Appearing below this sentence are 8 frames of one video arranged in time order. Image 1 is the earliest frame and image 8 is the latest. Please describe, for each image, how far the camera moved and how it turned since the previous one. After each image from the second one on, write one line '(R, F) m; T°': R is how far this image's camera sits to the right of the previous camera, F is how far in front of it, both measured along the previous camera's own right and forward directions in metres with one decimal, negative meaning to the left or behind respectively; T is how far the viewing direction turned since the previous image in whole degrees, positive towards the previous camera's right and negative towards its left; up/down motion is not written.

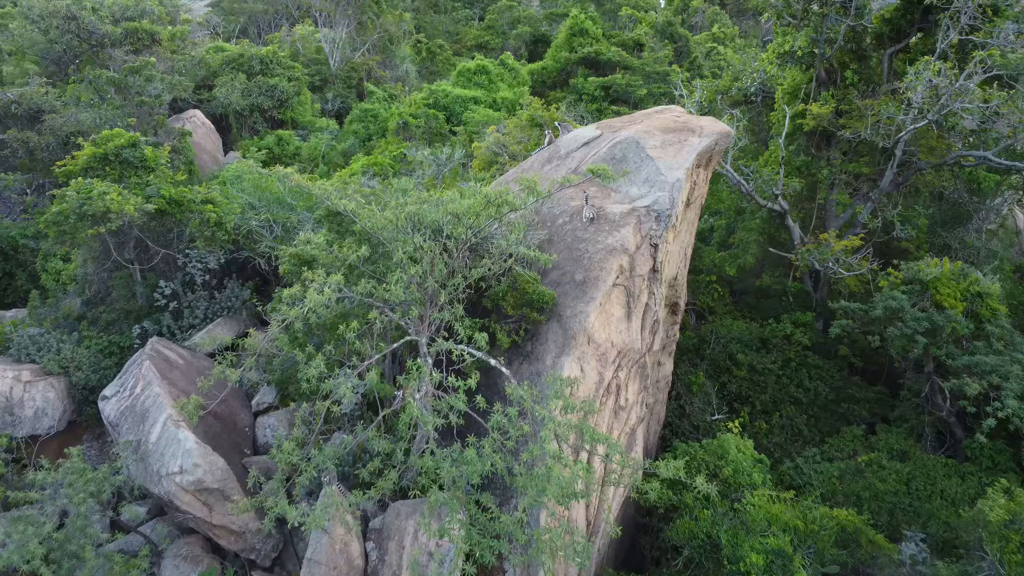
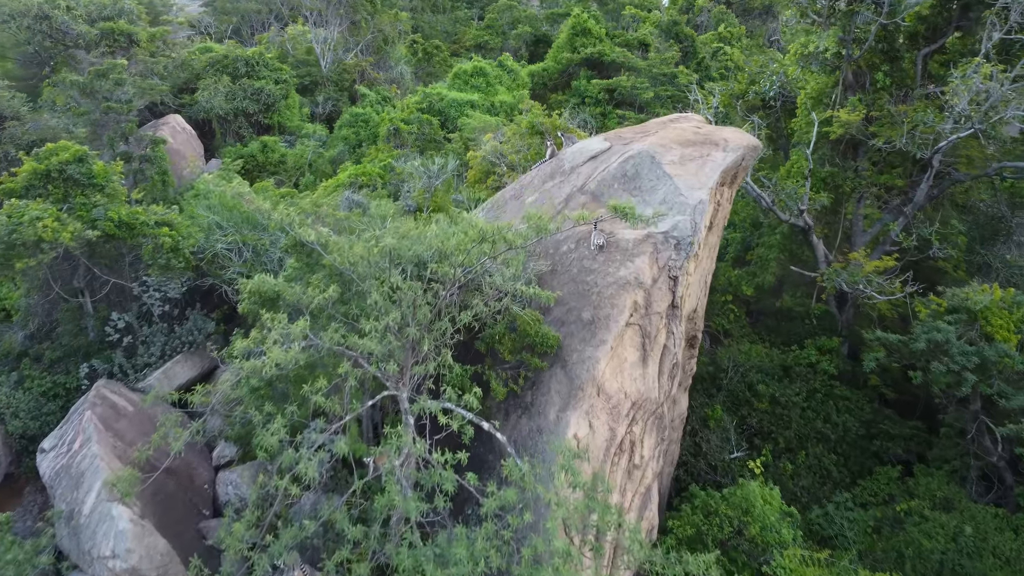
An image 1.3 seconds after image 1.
(0.0, +1.1) m; 0°
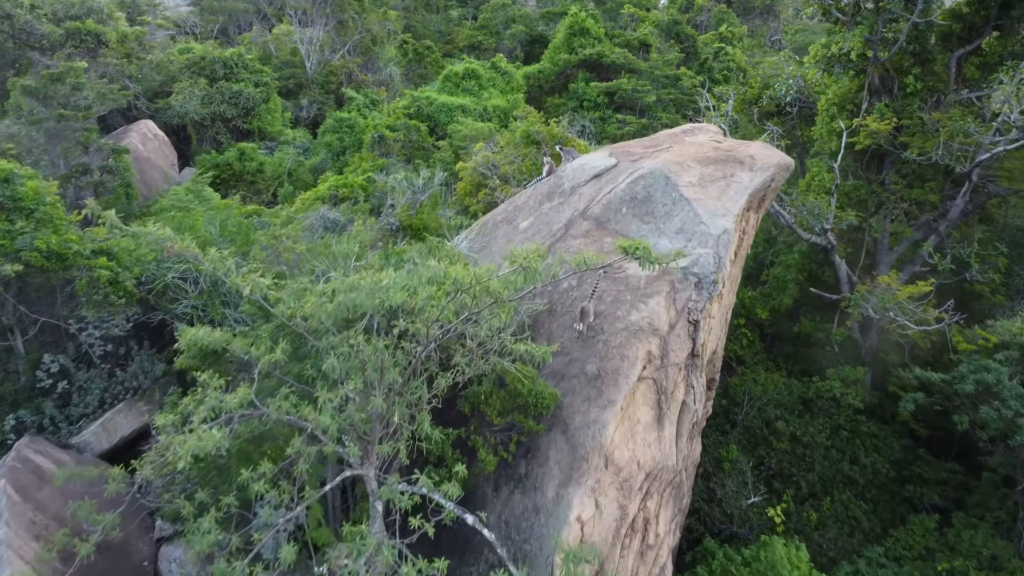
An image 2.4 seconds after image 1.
(0.0, +1.1) m; 0°
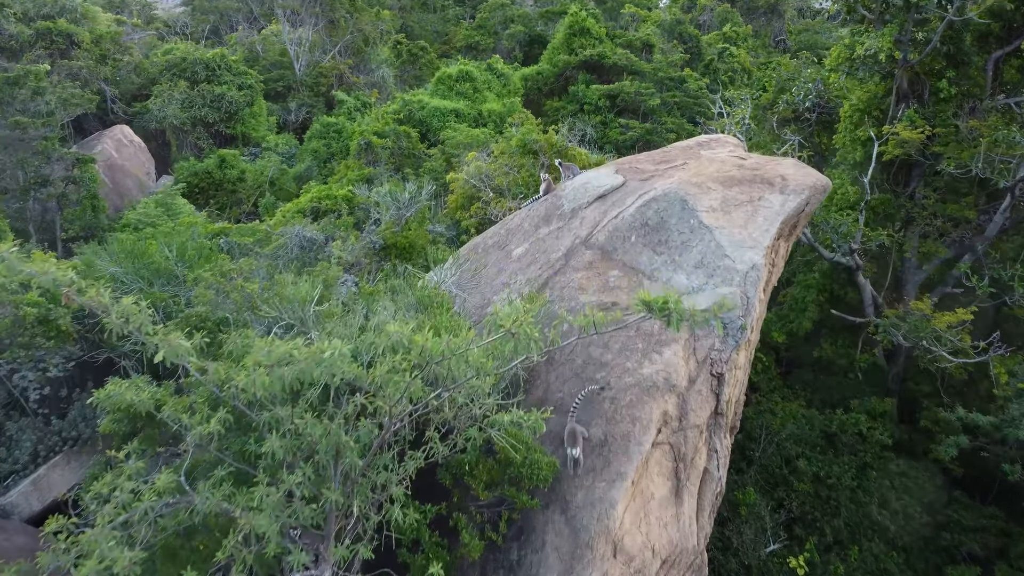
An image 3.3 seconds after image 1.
(+0.1, +1.0) m; 0°
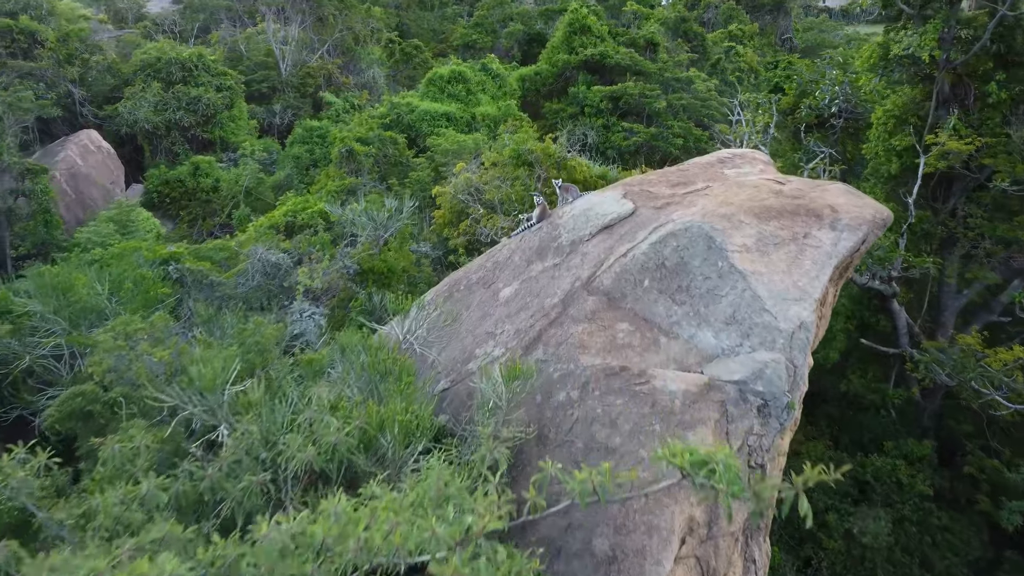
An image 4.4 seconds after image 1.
(+0.1, +1.1) m; 0°
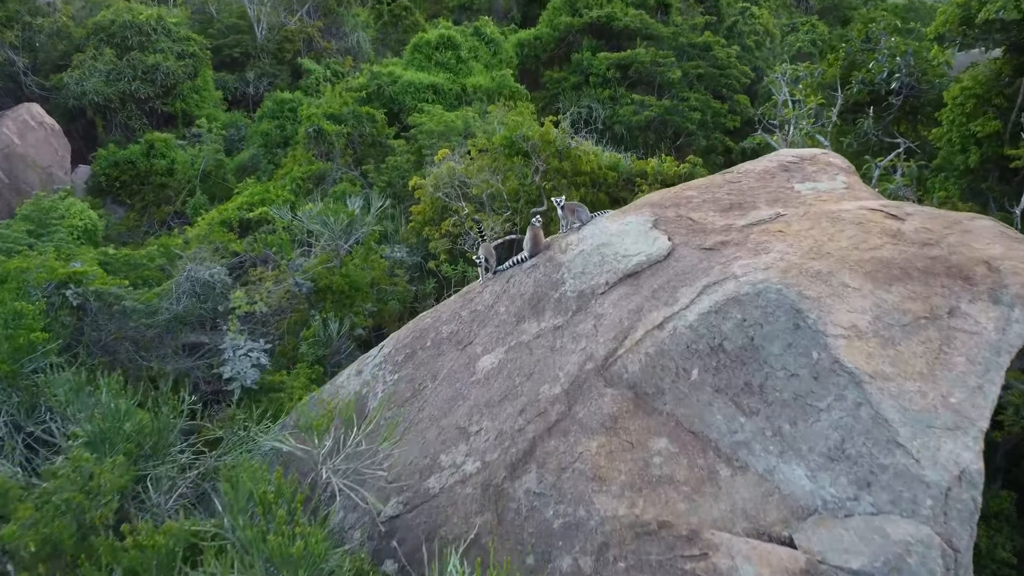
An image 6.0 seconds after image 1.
(+0.1, +1.7) m; 0°
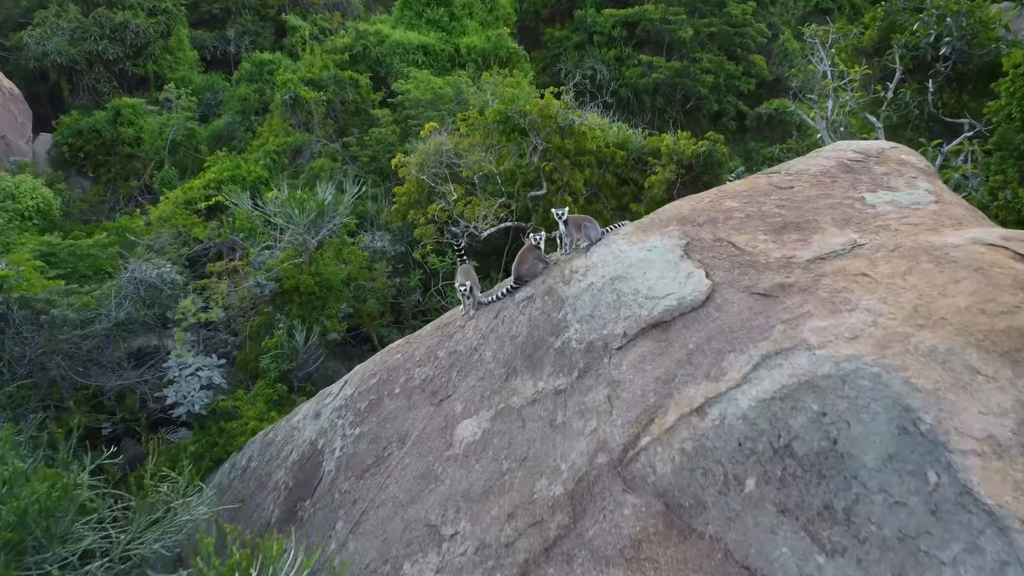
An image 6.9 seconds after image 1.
(0.0, +0.9) m; 0°
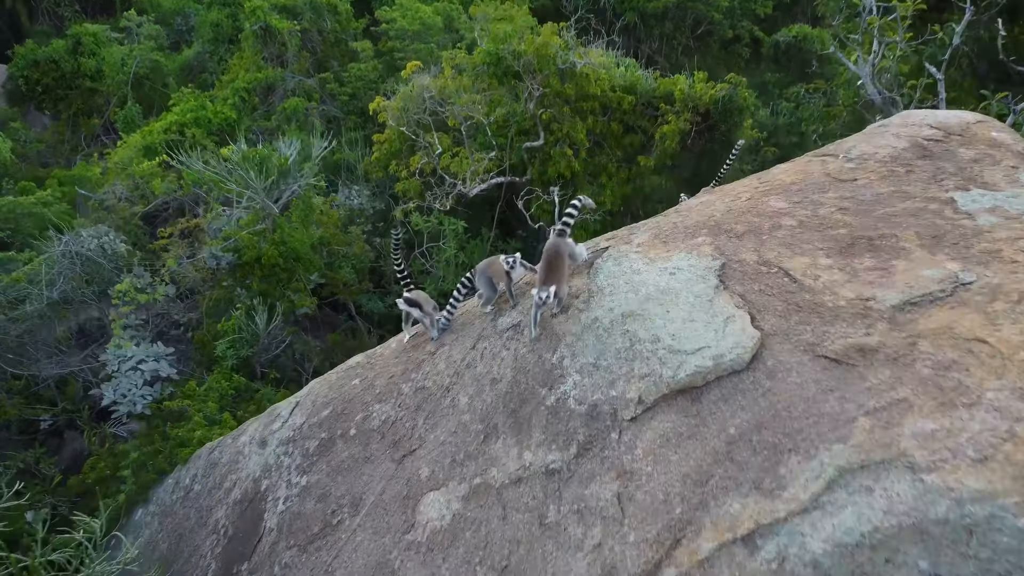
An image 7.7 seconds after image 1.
(+0.1, +0.8) m; 0°
